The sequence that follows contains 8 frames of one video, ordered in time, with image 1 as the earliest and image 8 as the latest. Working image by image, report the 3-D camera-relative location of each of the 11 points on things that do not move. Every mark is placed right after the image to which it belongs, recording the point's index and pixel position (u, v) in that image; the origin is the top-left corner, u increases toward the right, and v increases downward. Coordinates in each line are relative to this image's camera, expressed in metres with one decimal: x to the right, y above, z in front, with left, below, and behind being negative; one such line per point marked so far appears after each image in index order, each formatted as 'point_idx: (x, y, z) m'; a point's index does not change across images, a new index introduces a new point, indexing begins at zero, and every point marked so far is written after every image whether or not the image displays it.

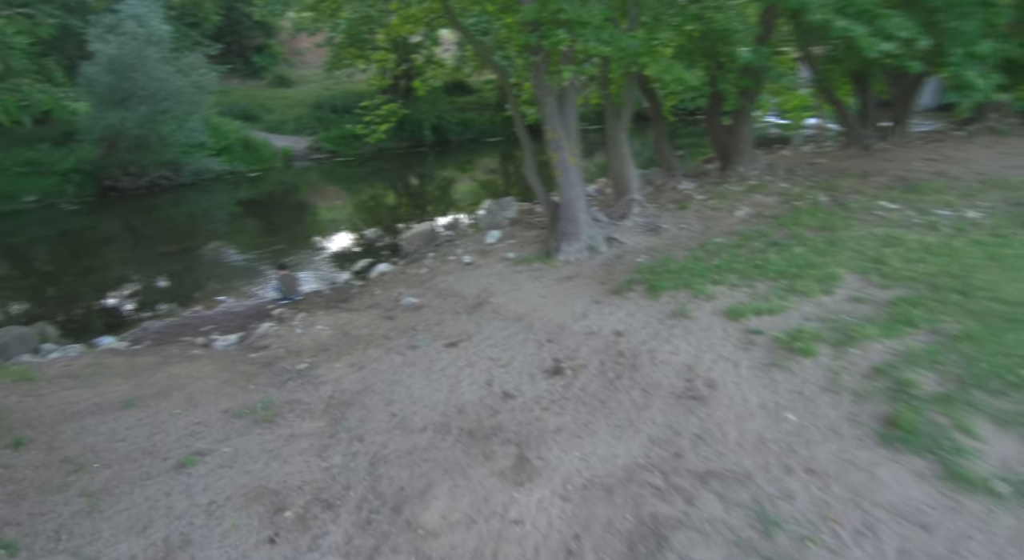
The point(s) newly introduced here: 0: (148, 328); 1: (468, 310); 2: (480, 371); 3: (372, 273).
0: (-5.4, -0.7, +8.4) m
1: (-0.5, -0.3, +6.2) m
2: (-0.3, -0.8, +4.7) m
3: (-2.5, +0.1, +10.0) m
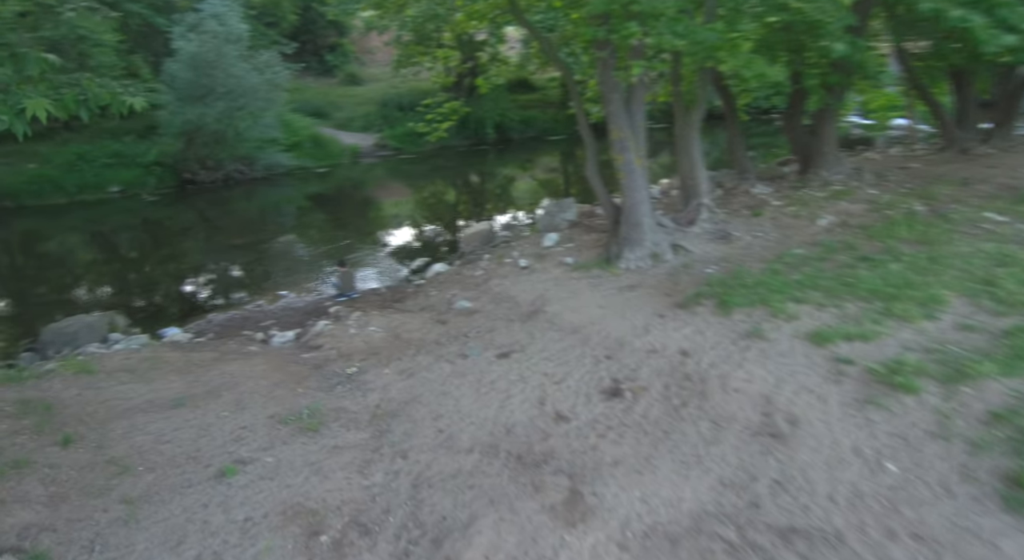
0: (-4.6, -0.6, +8.6) m
1: (+0.1, -0.4, +5.9) m
2: (+0.2, -0.8, +4.4) m
3: (-1.5, +0.1, +9.9) m
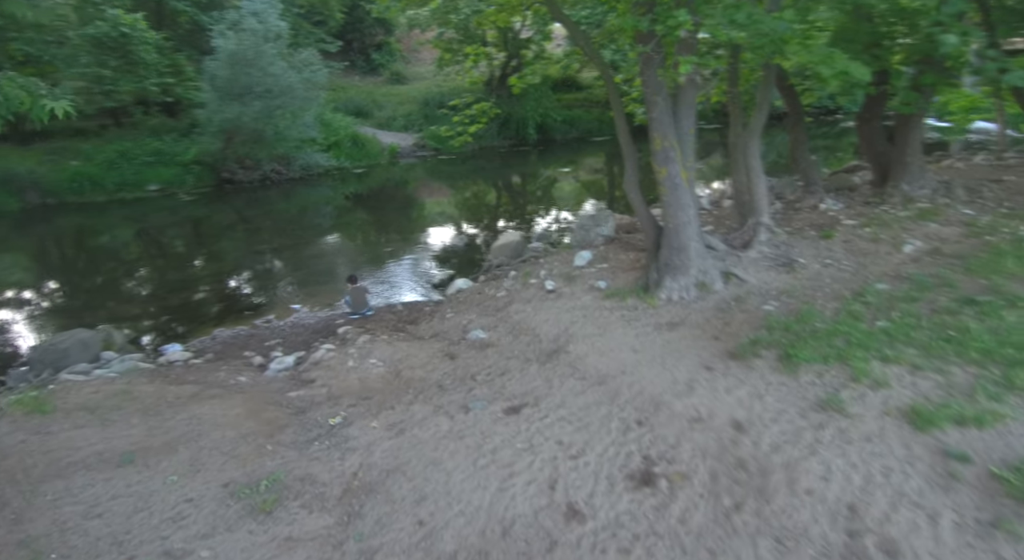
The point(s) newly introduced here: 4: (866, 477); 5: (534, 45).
0: (-4.2, -0.8, +8.0) m
1: (+0.2, -0.7, +5.1) m
2: (+0.2, -1.1, +3.5) m
3: (-1.0, -0.1, +9.2) m
4: (+1.9, -1.0, +3.0) m
5: (+0.4, +4.7, +11.2) m
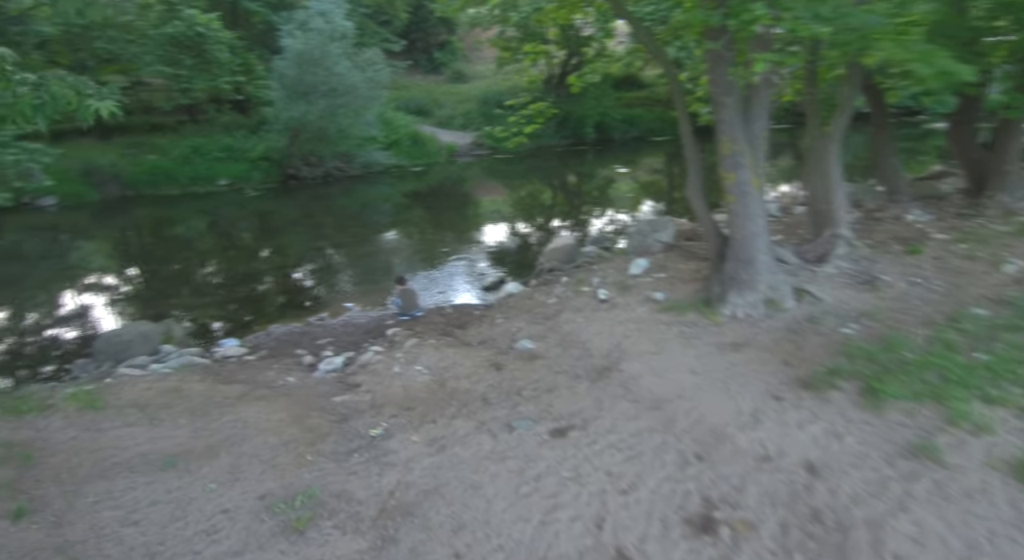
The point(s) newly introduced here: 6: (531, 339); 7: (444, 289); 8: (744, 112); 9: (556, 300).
0: (-3.5, -0.8, +8.2) m
1: (+0.7, -0.8, +4.8) m
2: (+0.4, -1.3, +3.3) m
3: (-0.2, -0.2, +9.0) m
4: (+2.1, -1.2, +2.6) m
5: (+1.6, +4.6, +10.8) m
6: (+0.2, -0.6, +6.0) m
7: (-1.2, -0.2, +9.9) m
8: (+2.4, +1.7, +5.7) m
9: (+0.6, -0.3, +7.2) m
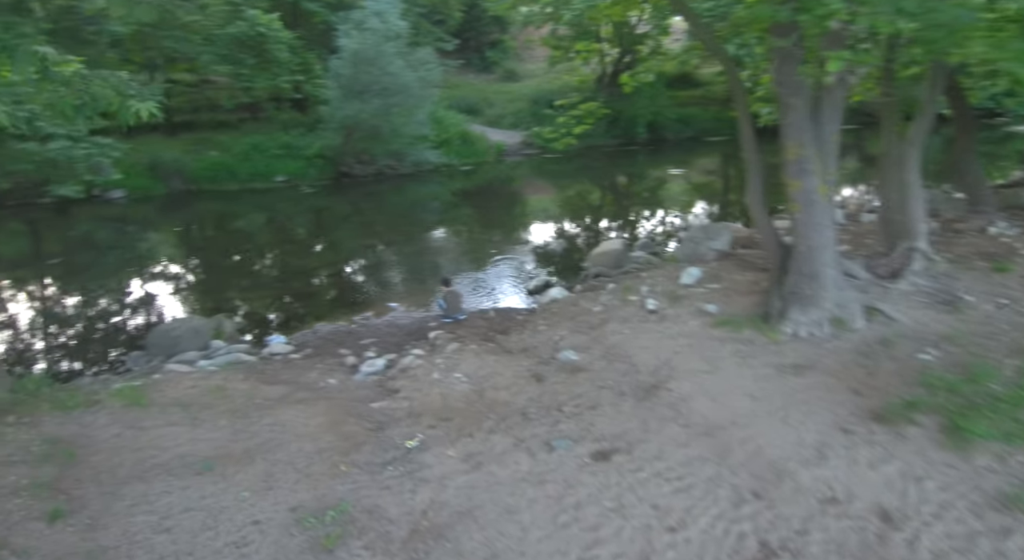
0: (-2.9, -0.7, +8.2) m
1: (+1.0, -0.9, +4.5) m
2: (+0.7, -1.3, +3.0) m
3: (+0.5, -0.3, +8.8) m
4: (+2.2, -1.4, +2.2) m
5: (+2.6, +4.4, +10.4) m
6: (+0.7, -0.7, +5.8) m
7: (-0.4, -0.2, +9.8) m
8: (+2.8, +1.5, +5.3) m
9: (+1.1, -0.3, +6.9) m
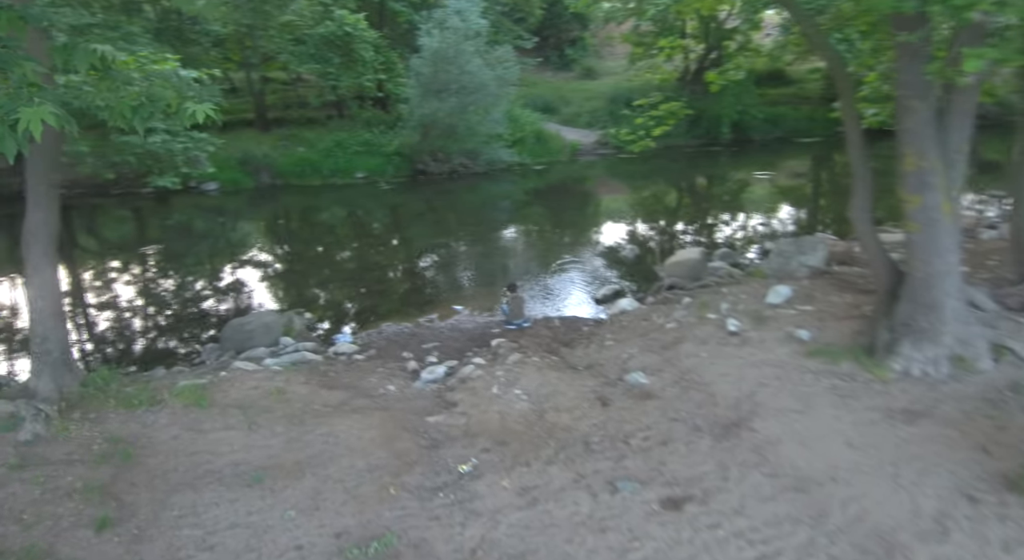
0: (-1.9, -0.7, +8.2) m
1: (+1.5, -1.1, +4.0) m
2: (+0.9, -1.5, +2.6) m
3: (+1.5, -0.4, +8.3) m
4: (+2.4, -1.6, +1.6) m
5: (+4.0, +4.2, +9.7) m
6: (+1.3, -0.9, +5.3) m
7: (+0.7, -0.3, +9.4) m
8: (+3.5, +1.3, +4.6) m
9: (+1.9, -0.5, +6.4) m
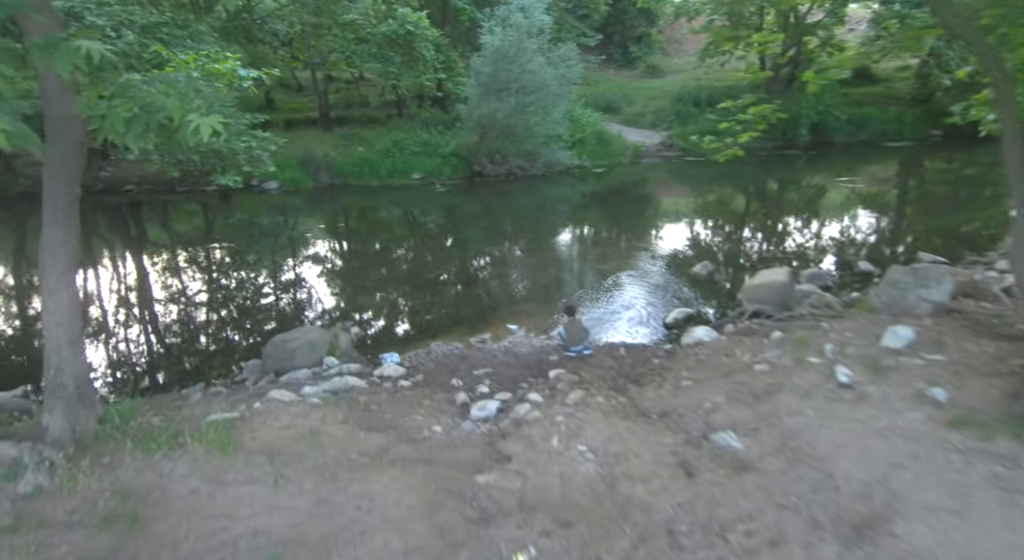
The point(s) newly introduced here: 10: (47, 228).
0: (-1.1, -1.0, +7.6) m
1: (+1.8, -1.4, +3.2) m
2: (+1.2, -1.8, +1.8) m
3: (+2.3, -0.7, +7.4) m
4: (+2.5, -1.9, +0.7) m
5: (+5.0, +3.8, +8.5) m
6: (+1.8, -1.2, +4.5) m
7: (+1.6, -0.6, +8.6) m
8: (+4.0, +0.9, +3.5) m
9: (+2.5, -0.9, +5.5) m
10: (-3.2, +0.4, +3.9) m
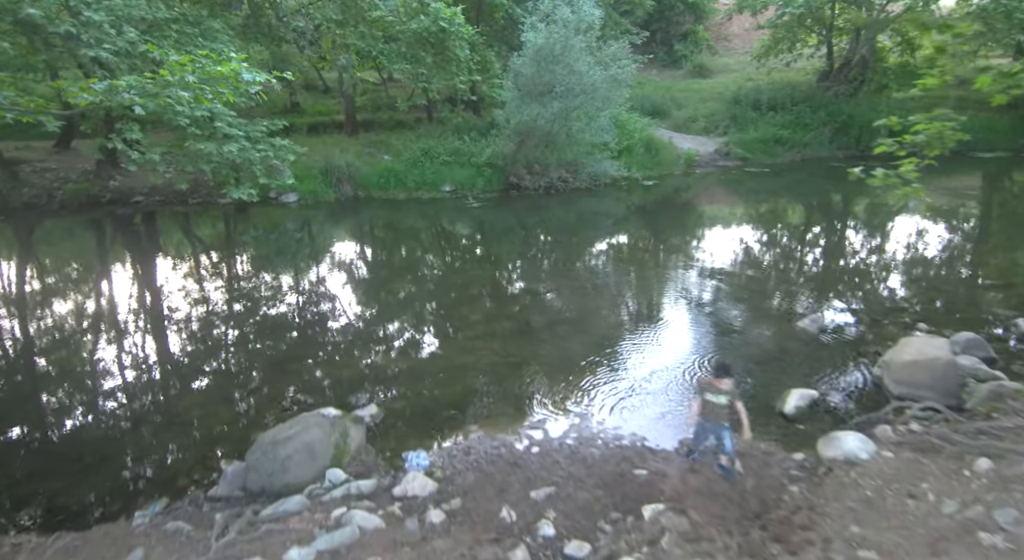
0: (-0.4, -1.7, +5.8) m
1: (+2.3, -2.2, +1.2) m
2: (+1.6, -2.6, -0.2) m
3: (+3.0, -1.5, +5.4) m
4: (+2.9, -2.7, -1.4) m
5: (+5.8, +3.0, +6.4) m
6: (+2.3, -2.0, +2.5) m
7: (+2.3, -1.4, +6.6) m
8: (+4.5, +0.1, +1.4) m
9: (+3.1, -1.6, +3.5) m
10: (-2.7, -0.3, +2.1) m
